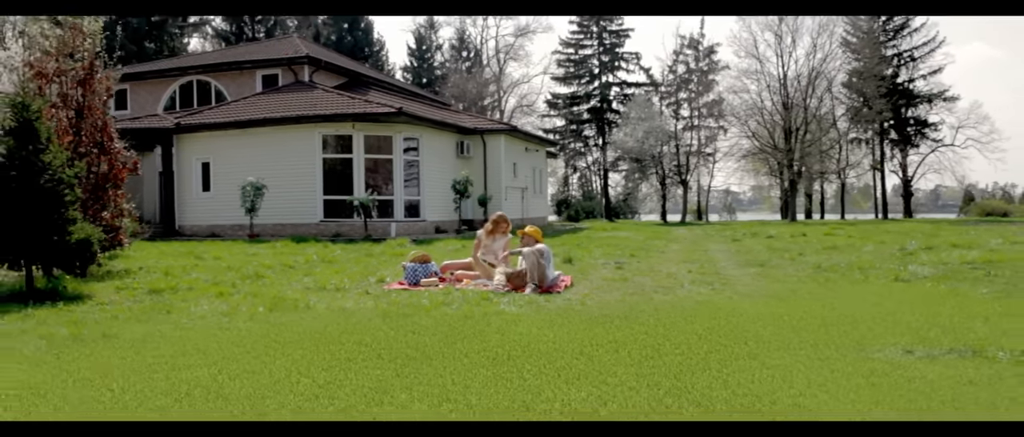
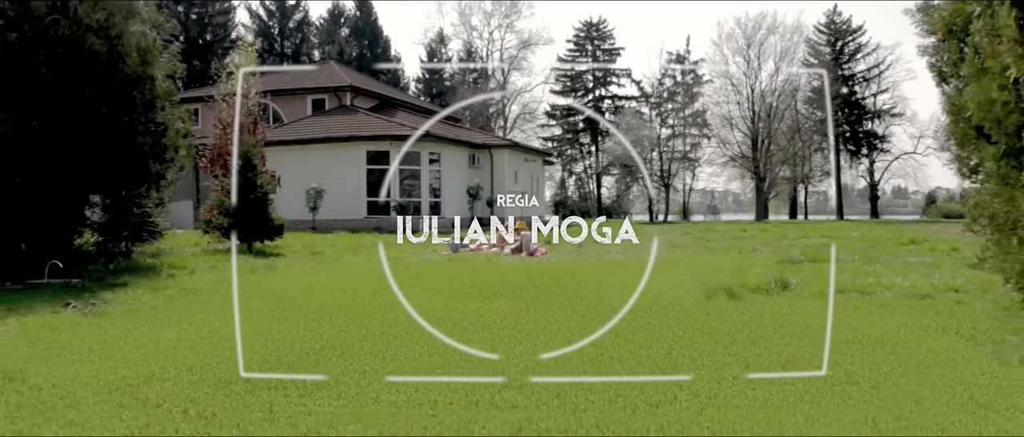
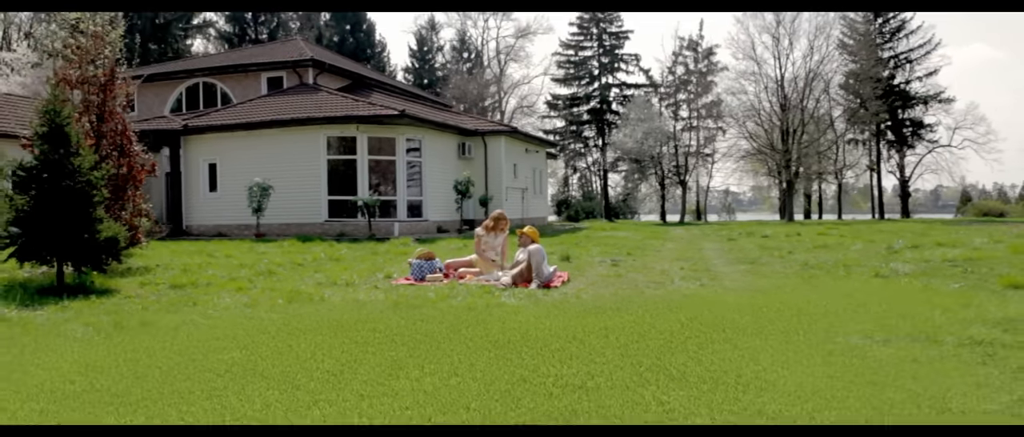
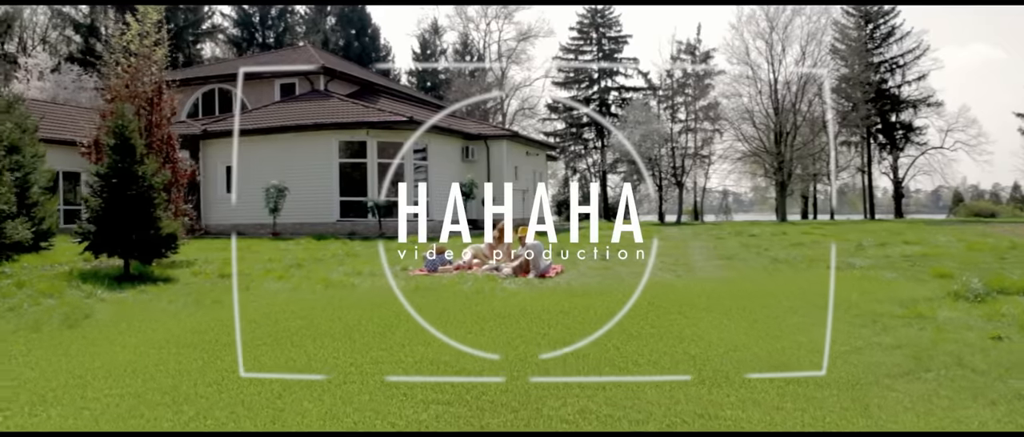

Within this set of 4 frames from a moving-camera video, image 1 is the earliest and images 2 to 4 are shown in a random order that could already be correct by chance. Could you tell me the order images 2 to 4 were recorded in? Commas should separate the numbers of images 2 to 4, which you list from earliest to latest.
3, 4, 2
